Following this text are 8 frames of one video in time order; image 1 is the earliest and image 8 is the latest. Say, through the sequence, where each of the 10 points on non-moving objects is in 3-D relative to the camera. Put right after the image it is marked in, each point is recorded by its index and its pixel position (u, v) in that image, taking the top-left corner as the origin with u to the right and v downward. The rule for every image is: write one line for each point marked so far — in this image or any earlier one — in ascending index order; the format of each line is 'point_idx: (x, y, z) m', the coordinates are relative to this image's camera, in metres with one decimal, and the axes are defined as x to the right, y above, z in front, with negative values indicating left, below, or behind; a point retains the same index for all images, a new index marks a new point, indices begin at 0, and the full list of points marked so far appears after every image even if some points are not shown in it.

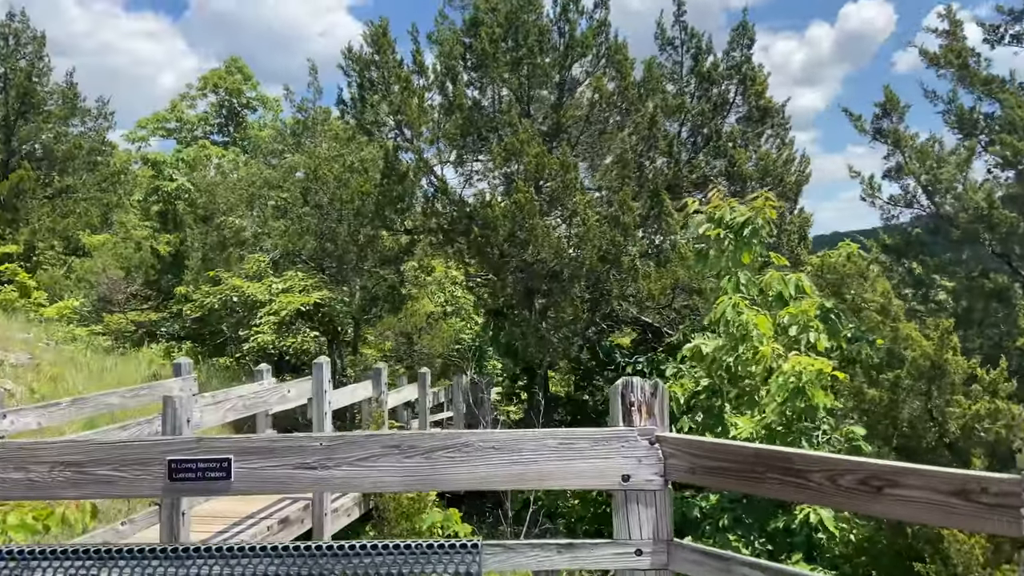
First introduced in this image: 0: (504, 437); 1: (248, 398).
0: (0.0, -0.6, +3.0) m
1: (-2.0, -0.8, +6.0) m
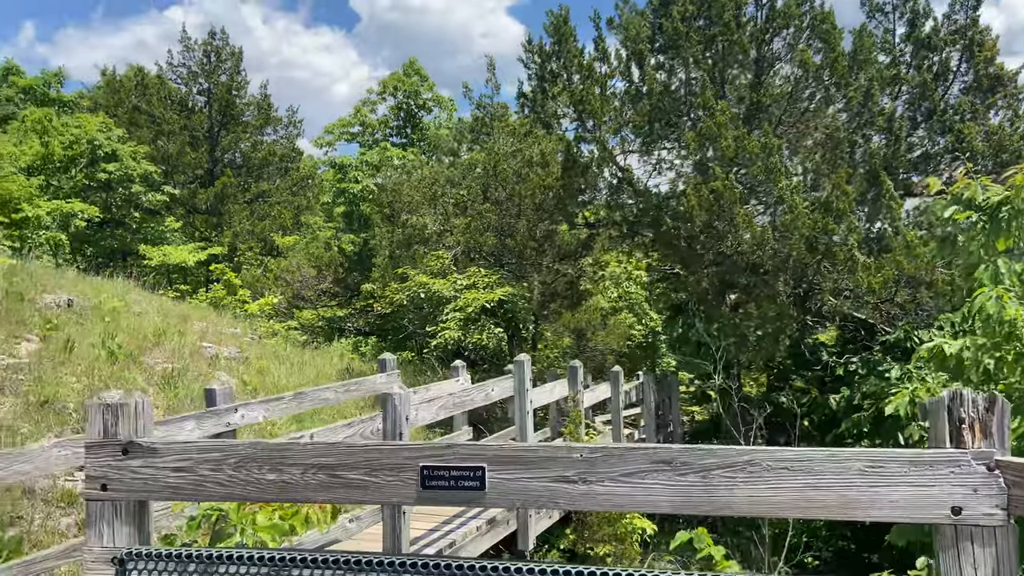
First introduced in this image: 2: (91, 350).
0: (+0.9, -0.5, +2.6) m
1: (-0.4, -0.8, +5.8) m
2: (-5.2, -0.8, +9.8) m
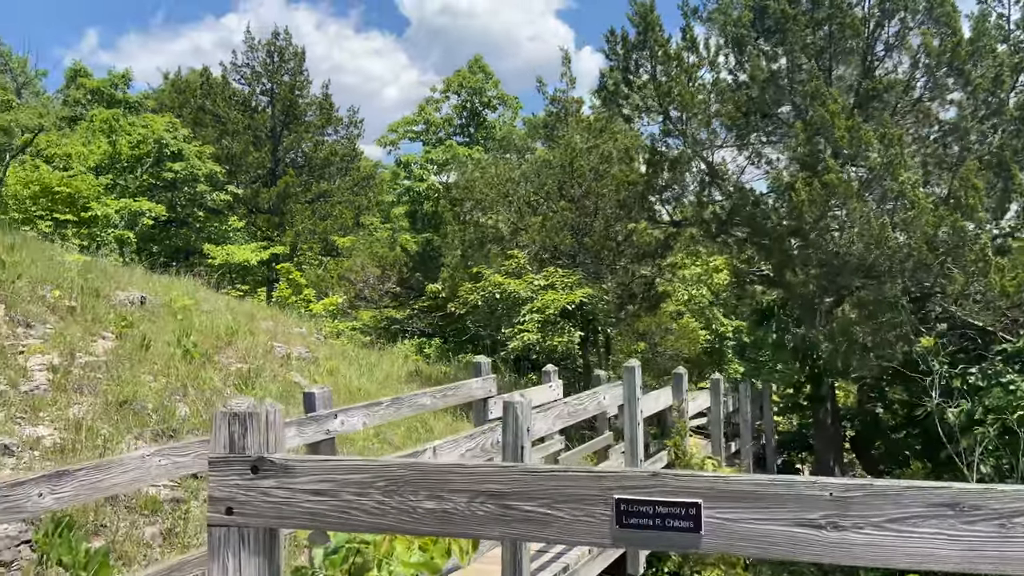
0: (+1.6, -0.5, +2.0) m
1: (+0.4, -0.8, +5.3) m
2: (-4.2, -0.7, +9.5) m
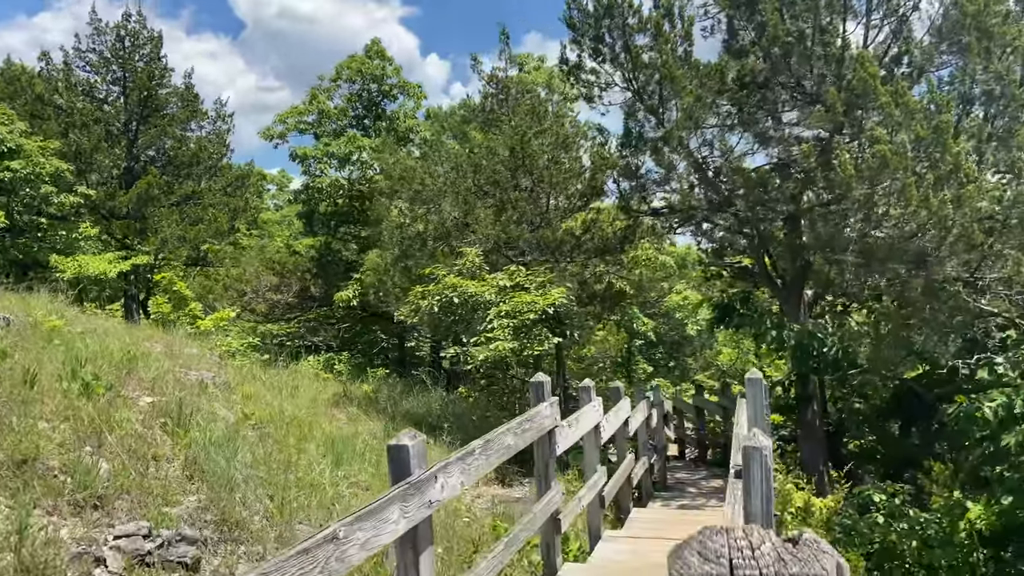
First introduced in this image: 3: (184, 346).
0: (+2.9, -0.4, +0.9) m
1: (+1.1, -0.7, +3.9) m
2: (-4.2, -0.9, +7.2) m
3: (-5.5, -1.0, +13.1) m
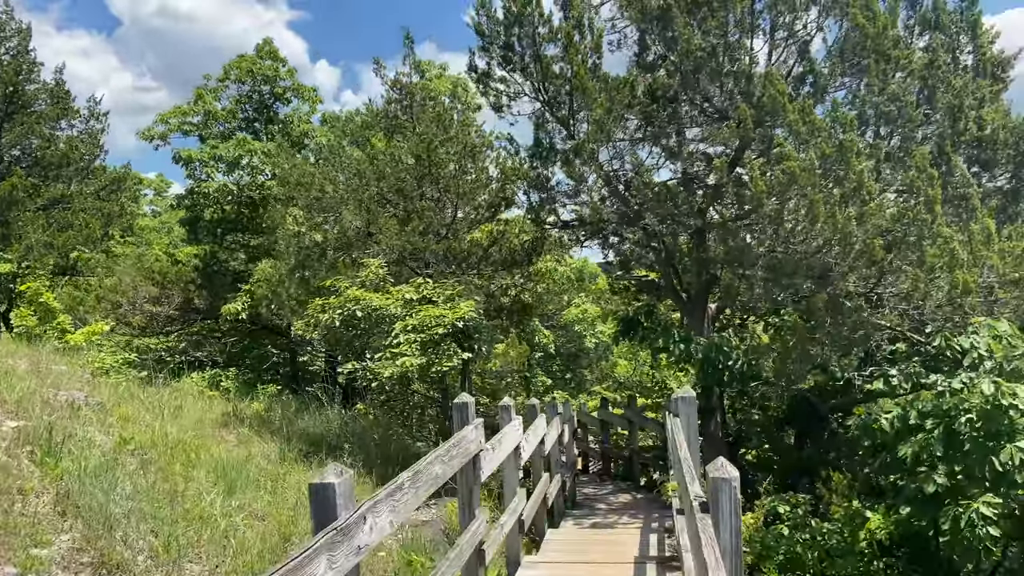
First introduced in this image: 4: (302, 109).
0: (+3.0, -0.4, +0.9) m
1: (+0.8, -0.8, +3.7) m
2: (-4.9, -1.0, +6.2) m
3: (-7.0, -1.1, +11.9) m
4: (-5.2, +4.5, +19.6) m
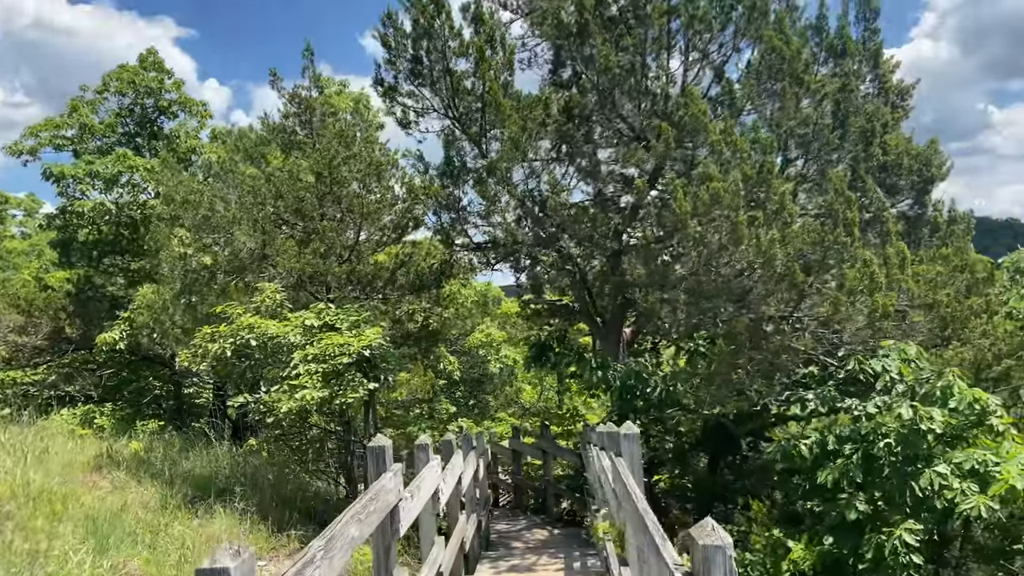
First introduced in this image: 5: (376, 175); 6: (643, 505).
0: (+3.0, -0.5, +0.8) m
1: (+0.6, -0.9, +3.3) m
2: (-5.4, -1.2, +5.0) m
3: (-8.2, -1.5, +10.3) m
4: (-7.5, +3.9, +18.4) m
5: (-1.9, +1.6, +10.9) m
6: (+0.6, -0.9, +3.5) m
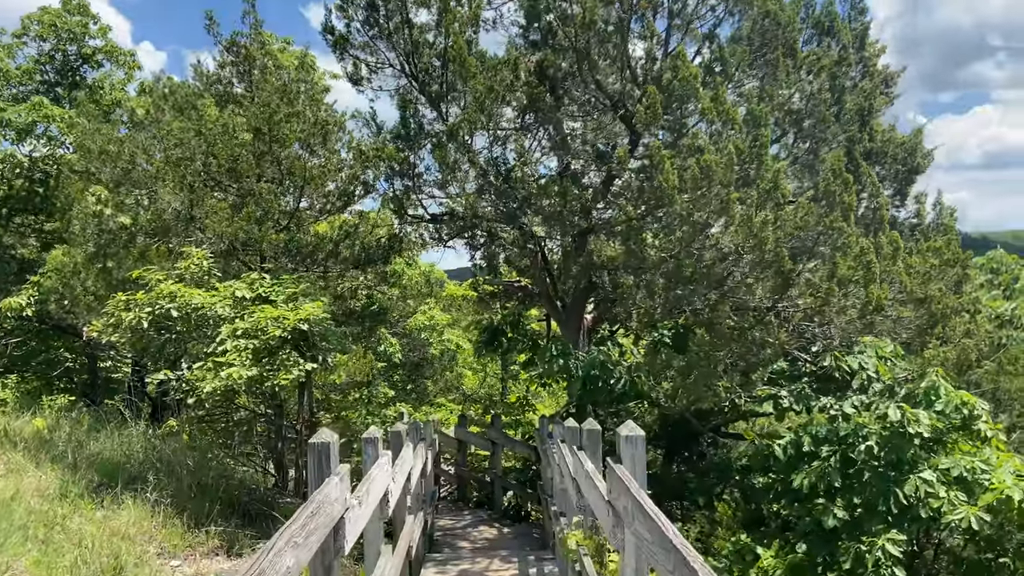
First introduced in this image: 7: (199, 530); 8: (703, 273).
0: (+3.2, -0.5, +0.2) m
1: (+0.5, -0.8, +2.5) m
2: (-5.6, -0.8, +3.8) m
3: (-8.8, -0.9, +8.9) m
4: (-8.5, +4.6, +16.9) m
5: (-2.4, +1.9, +9.9) m
6: (+0.5, -0.8, +2.7) m
7: (-3.1, -2.4, +7.7) m
8: (+1.7, +0.1, +7.2) m
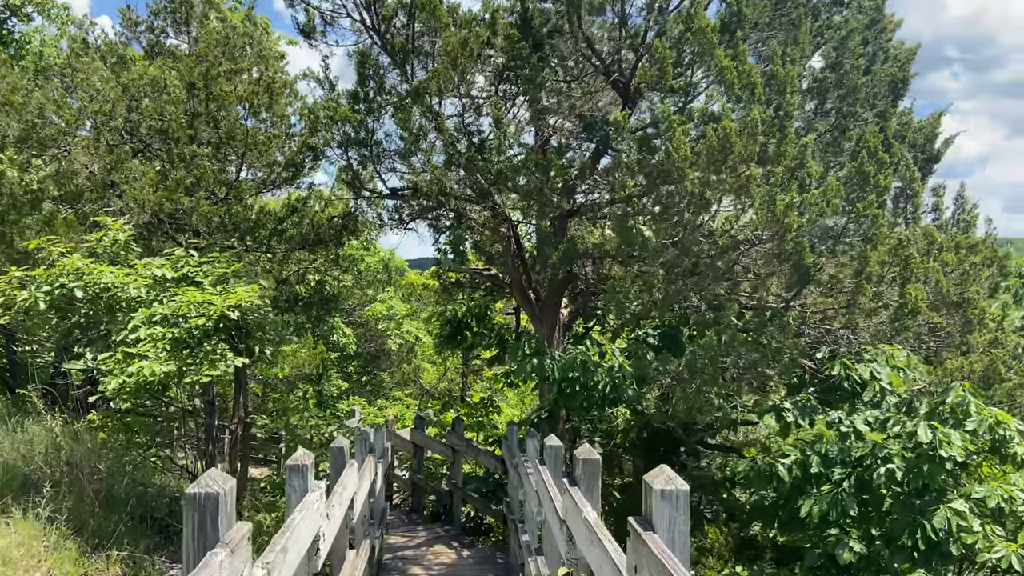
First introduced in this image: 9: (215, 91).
0: (+3.3, -0.6, -0.7) m
1: (+0.5, -0.8, +1.4) m
2: (-5.6, -0.5, +2.4) m
3: (-9.1, -0.5, +7.3) m
4: (-9.1, +5.0, +15.3) m
5: (-2.7, +2.1, +8.7) m
6: (+0.5, -0.8, +1.6) m
7: (-3.4, -2.2, +6.4) m
8: (+1.5, +0.2, +6.2) m
9: (-3.2, +2.1, +8.3) m
